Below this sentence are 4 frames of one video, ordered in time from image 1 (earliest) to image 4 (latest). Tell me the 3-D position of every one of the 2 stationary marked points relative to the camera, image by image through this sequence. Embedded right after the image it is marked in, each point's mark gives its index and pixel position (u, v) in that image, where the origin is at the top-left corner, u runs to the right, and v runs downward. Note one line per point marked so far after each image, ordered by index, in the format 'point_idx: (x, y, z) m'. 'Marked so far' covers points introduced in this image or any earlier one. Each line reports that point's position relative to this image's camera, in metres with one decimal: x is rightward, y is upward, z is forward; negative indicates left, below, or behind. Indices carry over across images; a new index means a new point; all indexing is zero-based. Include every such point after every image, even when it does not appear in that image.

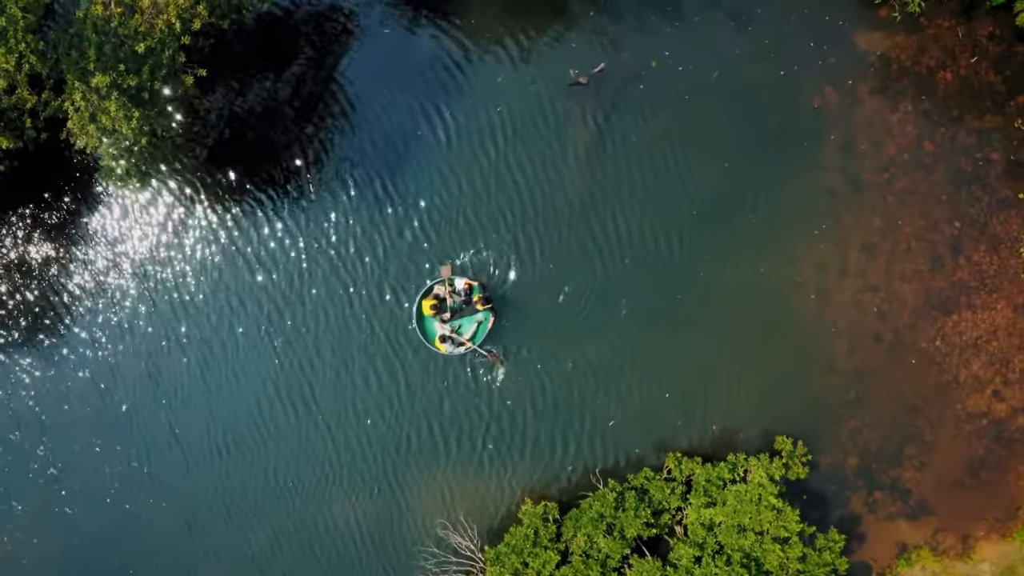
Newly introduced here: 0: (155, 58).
0: (-7.9, +5.1, +16.9) m
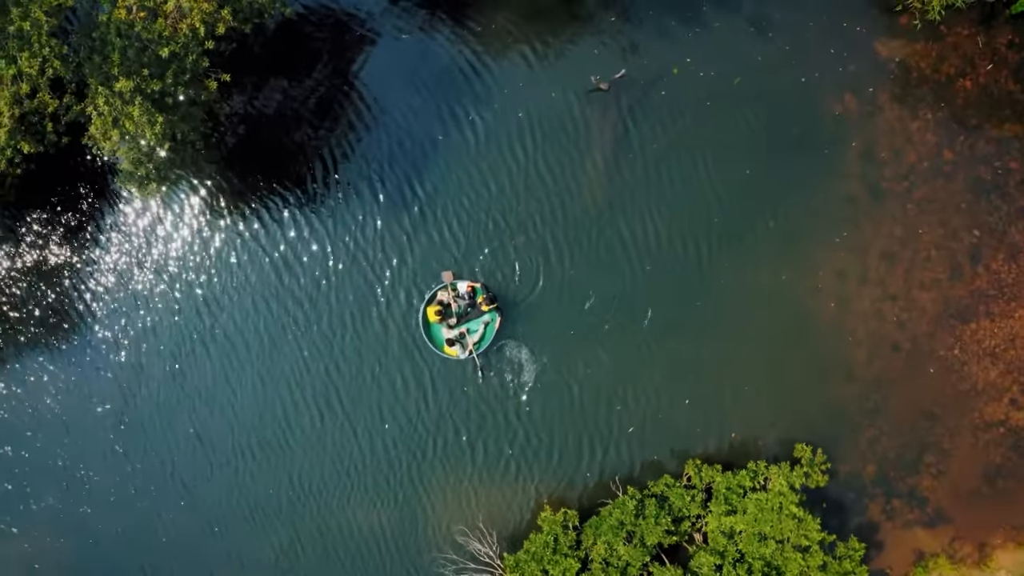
0: (-7.3, +5.0, +16.8) m
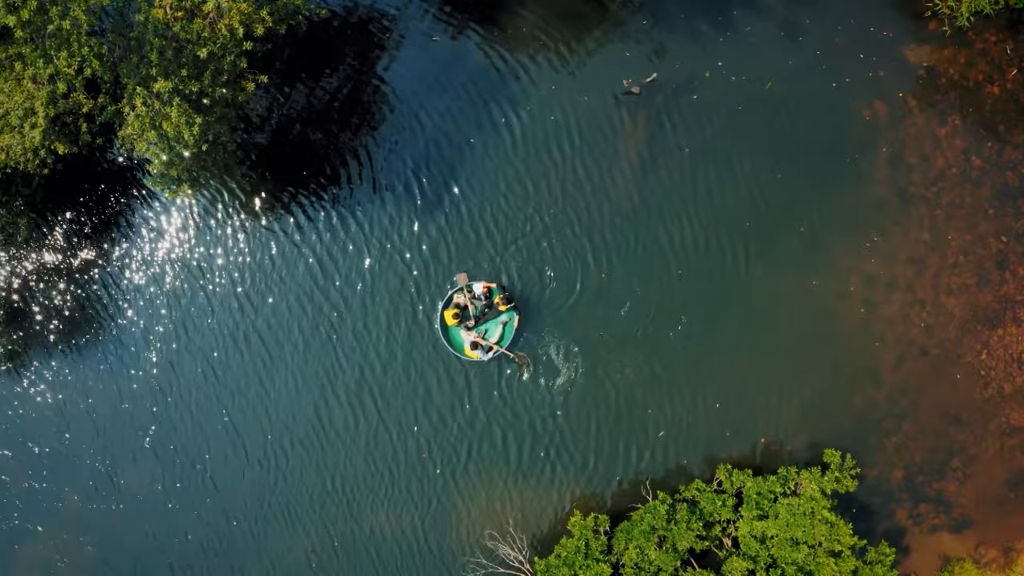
0: (-6.5, +4.9, +16.6) m
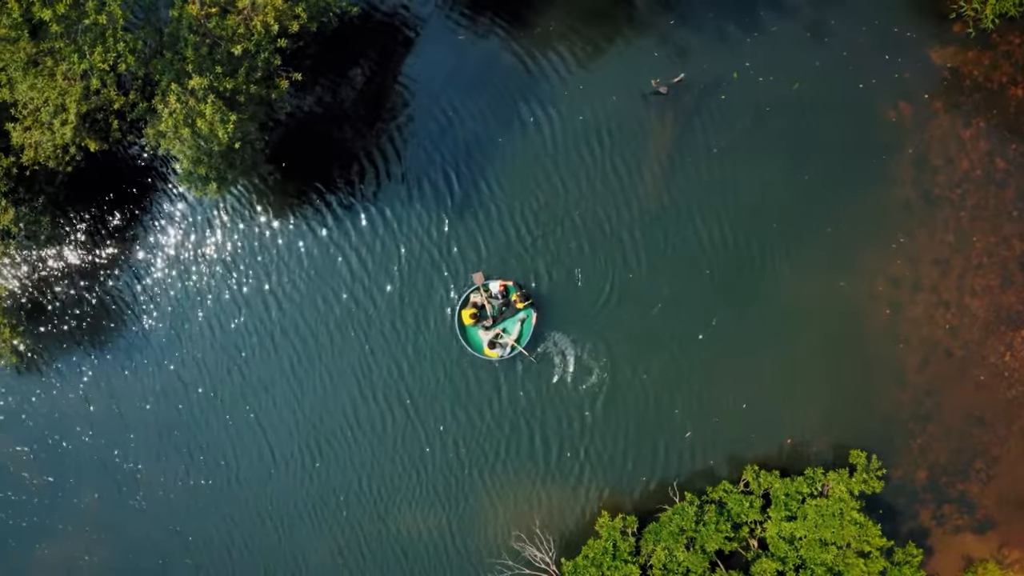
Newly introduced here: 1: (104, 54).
0: (-5.7, +4.9, +16.5) m
1: (-8.4, +4.8, +15.5) m
